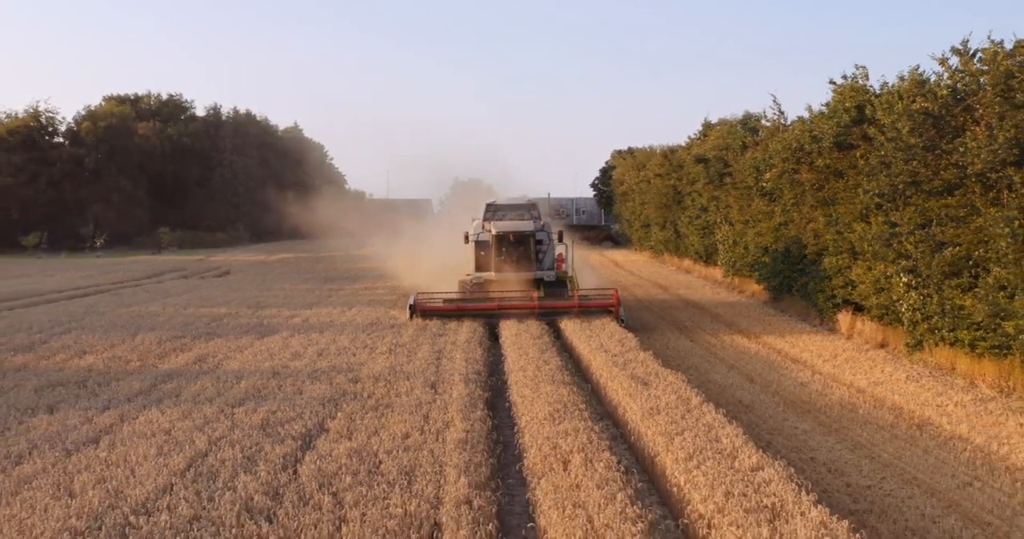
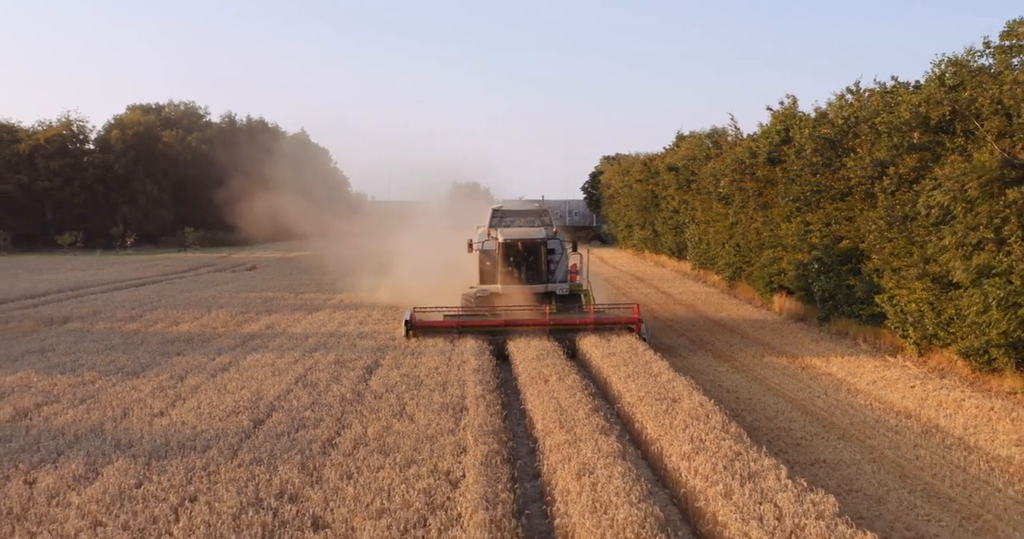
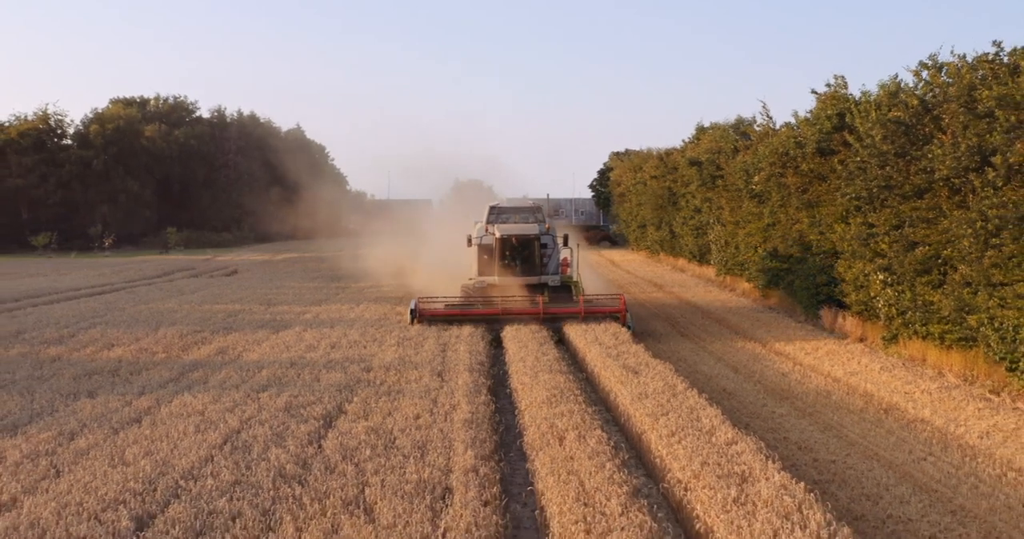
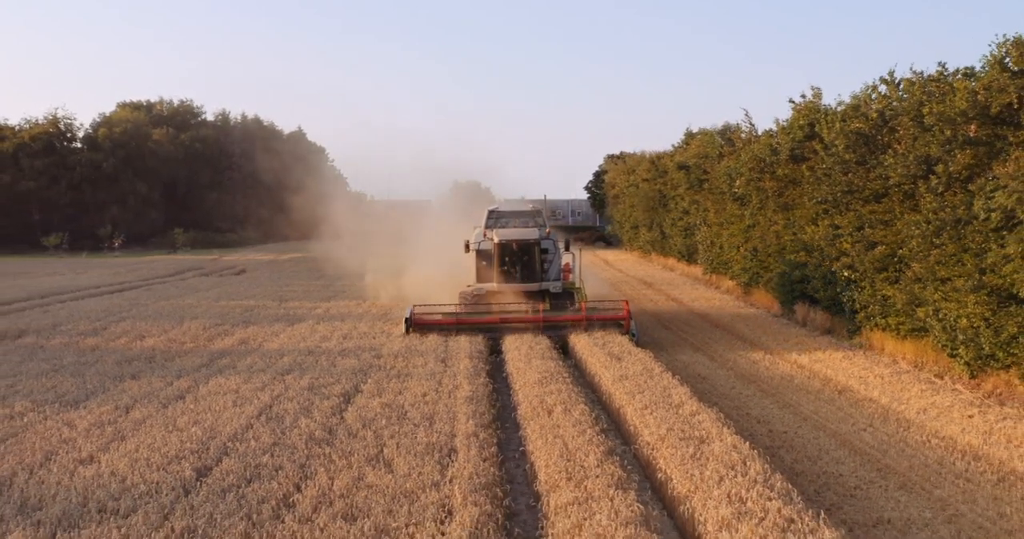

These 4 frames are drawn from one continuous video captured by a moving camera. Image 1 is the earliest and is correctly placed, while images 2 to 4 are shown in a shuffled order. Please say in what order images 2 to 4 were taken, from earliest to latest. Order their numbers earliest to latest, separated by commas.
3, 4, 2
